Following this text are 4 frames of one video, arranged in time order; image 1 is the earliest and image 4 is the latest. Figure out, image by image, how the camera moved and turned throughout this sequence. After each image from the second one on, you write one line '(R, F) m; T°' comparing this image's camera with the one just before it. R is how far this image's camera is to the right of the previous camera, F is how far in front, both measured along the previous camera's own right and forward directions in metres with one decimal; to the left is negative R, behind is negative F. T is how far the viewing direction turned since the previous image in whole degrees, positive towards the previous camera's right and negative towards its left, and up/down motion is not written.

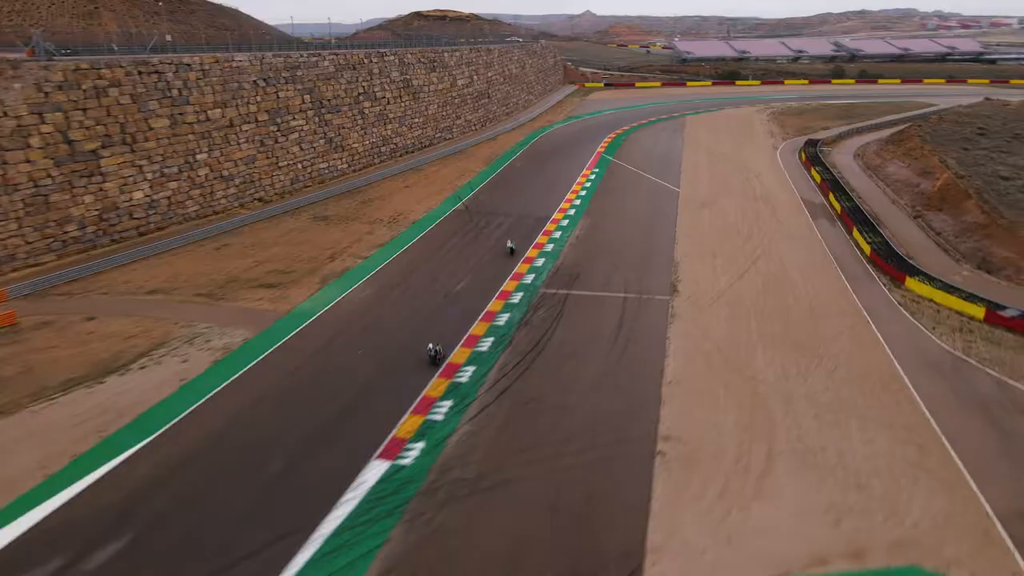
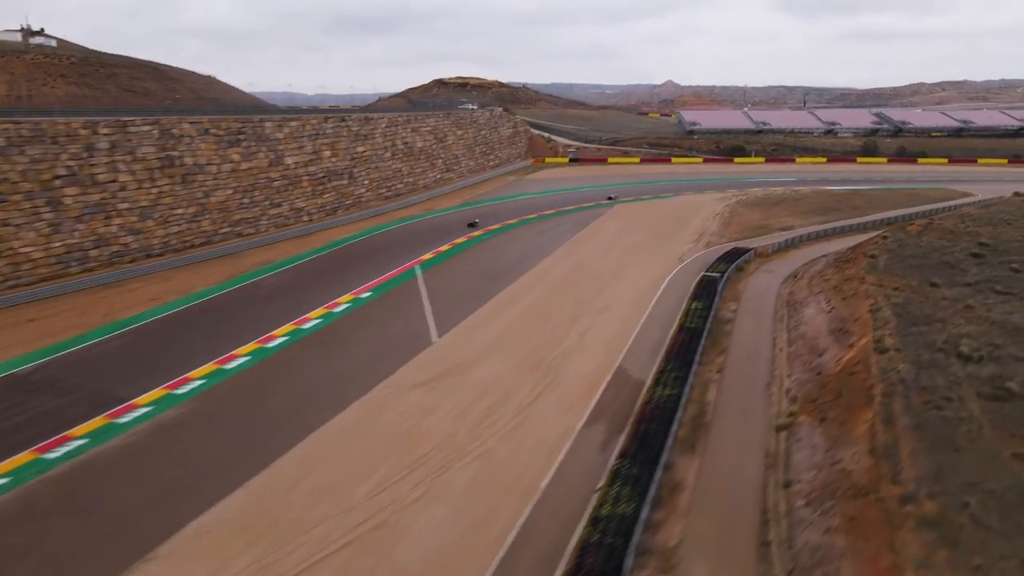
(+7.1, +7.6) m; -6°
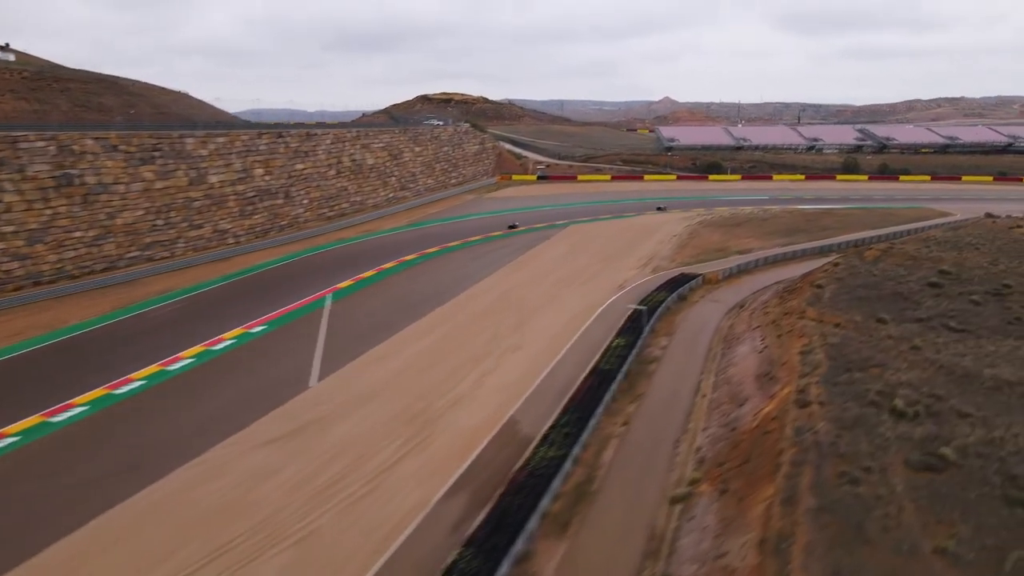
(+1.7, +1.5) m; 0°
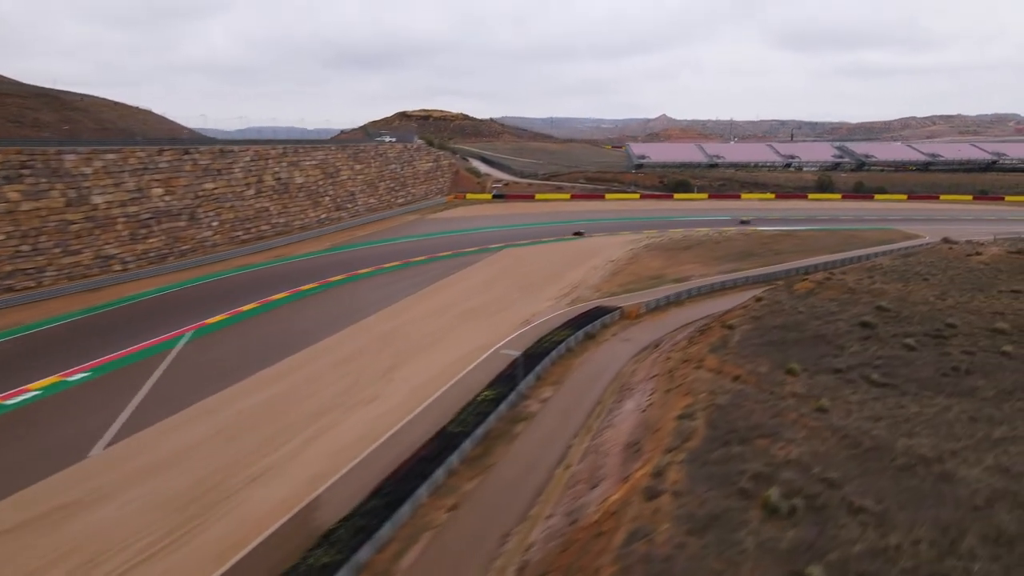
(+2.1, +1.9) m; 0°
